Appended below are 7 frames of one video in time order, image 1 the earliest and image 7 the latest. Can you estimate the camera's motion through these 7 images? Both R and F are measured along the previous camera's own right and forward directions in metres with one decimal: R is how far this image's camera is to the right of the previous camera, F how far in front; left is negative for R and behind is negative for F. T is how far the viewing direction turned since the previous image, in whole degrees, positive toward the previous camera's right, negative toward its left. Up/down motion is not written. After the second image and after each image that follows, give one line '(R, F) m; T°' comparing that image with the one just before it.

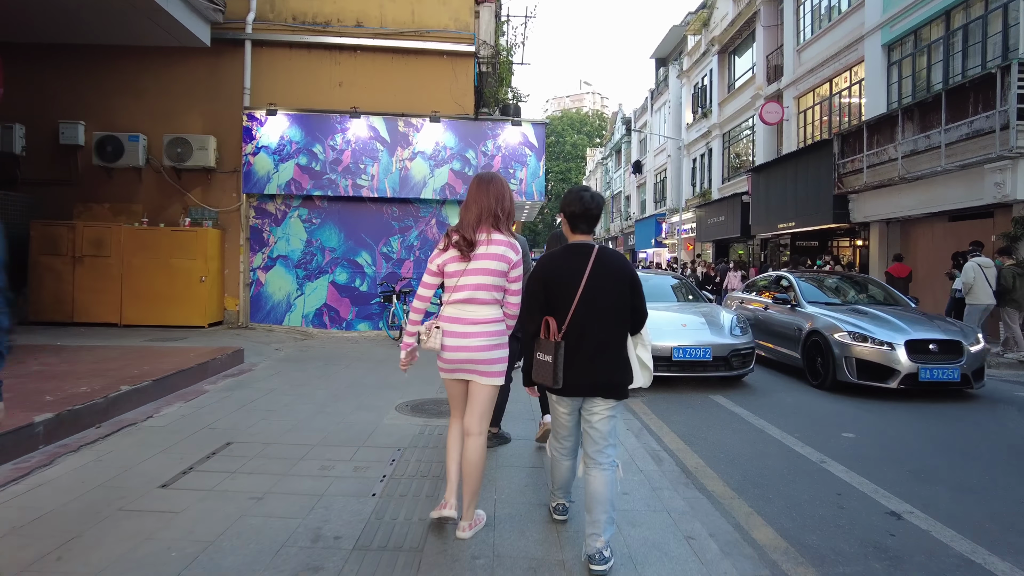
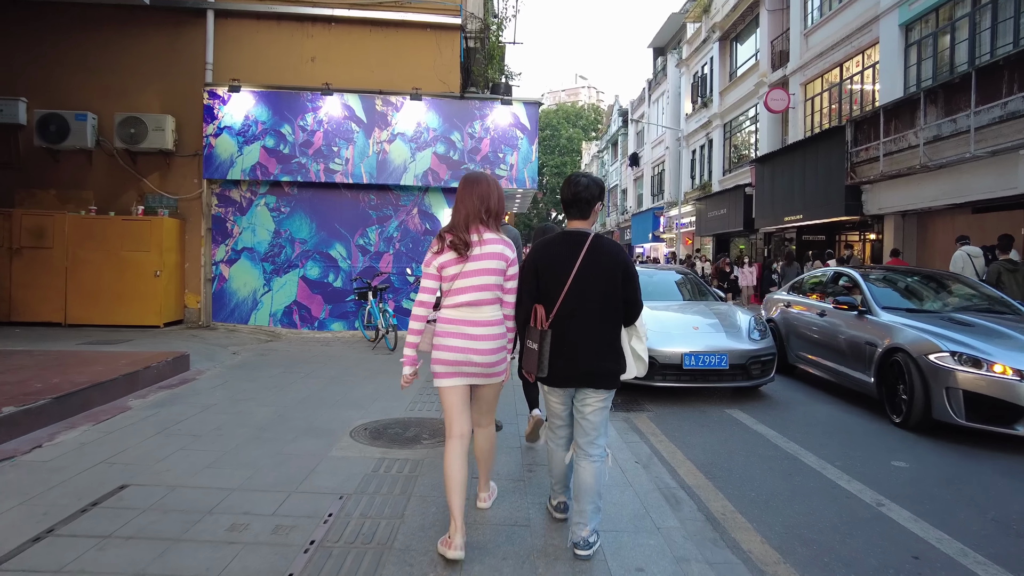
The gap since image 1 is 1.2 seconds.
(+0.1, +1.0) m; 0°
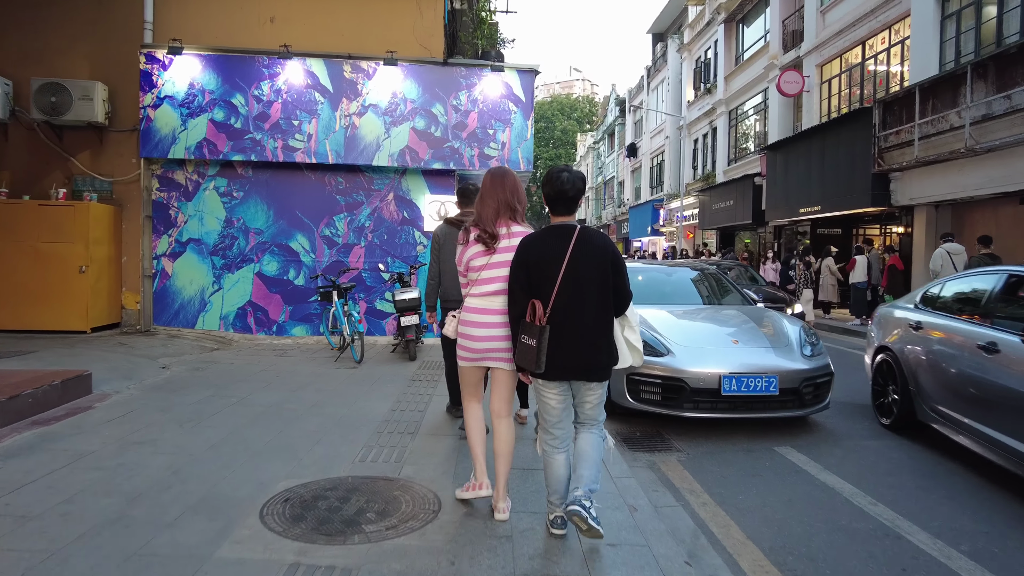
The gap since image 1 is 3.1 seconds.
(0.0, +1.5) m; +1°
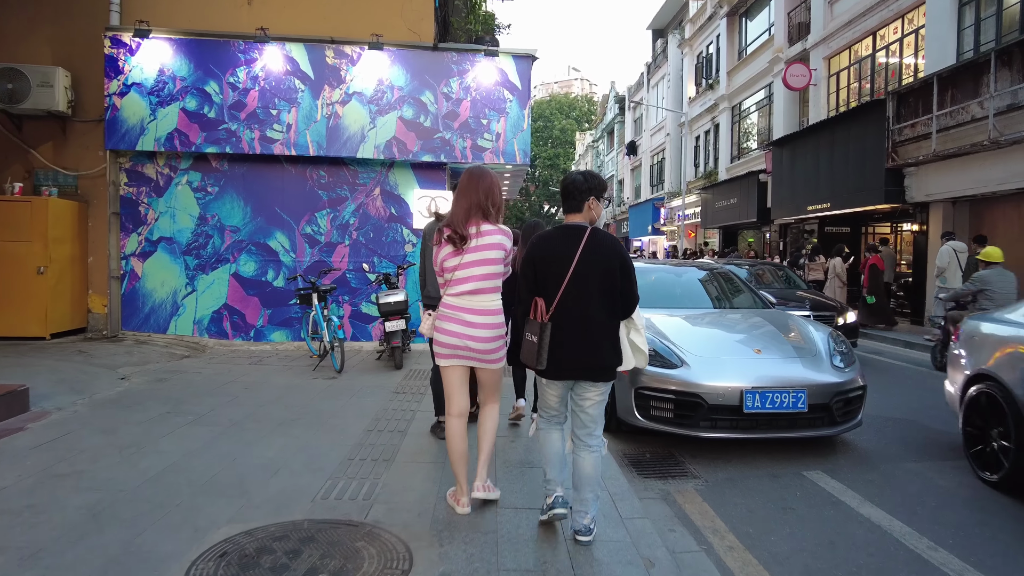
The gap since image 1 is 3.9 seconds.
(0.0, +0.6) m; 0°
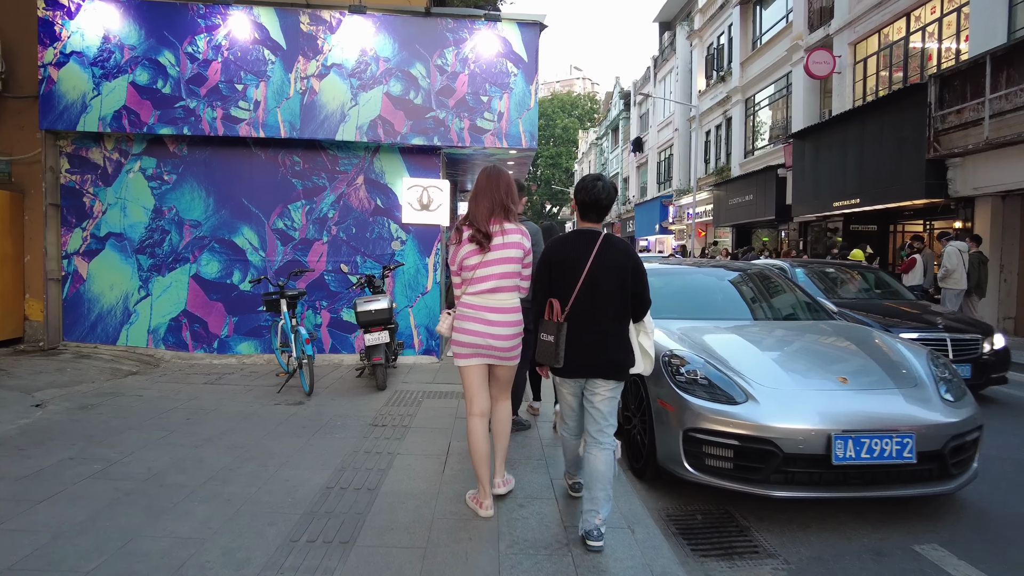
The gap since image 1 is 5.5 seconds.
(0.0, +1.2) m; 0°
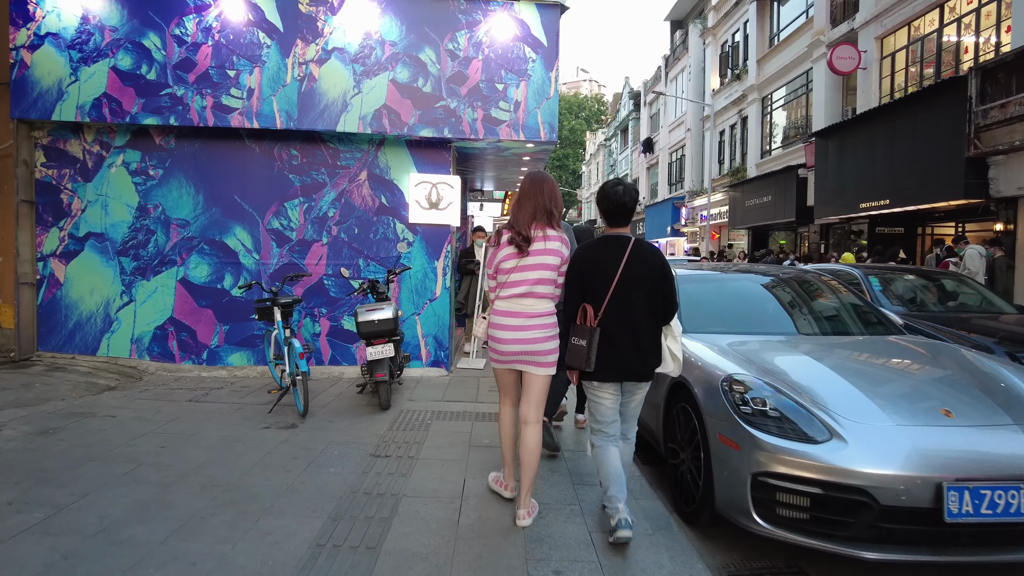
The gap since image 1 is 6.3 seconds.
(-0.1, +0.6) m; 0°
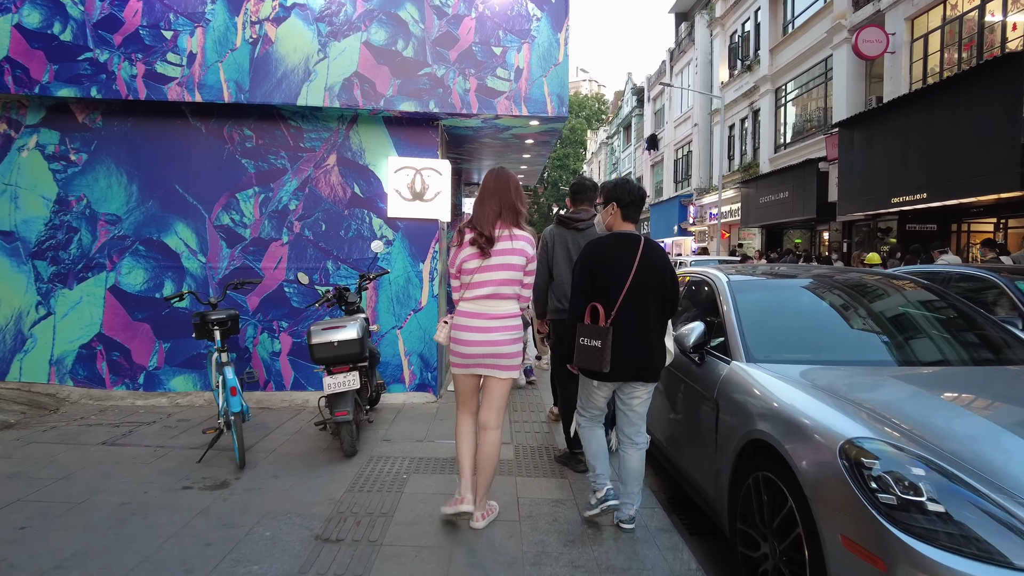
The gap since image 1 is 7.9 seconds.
(0.0, +1.2) m; 0°
